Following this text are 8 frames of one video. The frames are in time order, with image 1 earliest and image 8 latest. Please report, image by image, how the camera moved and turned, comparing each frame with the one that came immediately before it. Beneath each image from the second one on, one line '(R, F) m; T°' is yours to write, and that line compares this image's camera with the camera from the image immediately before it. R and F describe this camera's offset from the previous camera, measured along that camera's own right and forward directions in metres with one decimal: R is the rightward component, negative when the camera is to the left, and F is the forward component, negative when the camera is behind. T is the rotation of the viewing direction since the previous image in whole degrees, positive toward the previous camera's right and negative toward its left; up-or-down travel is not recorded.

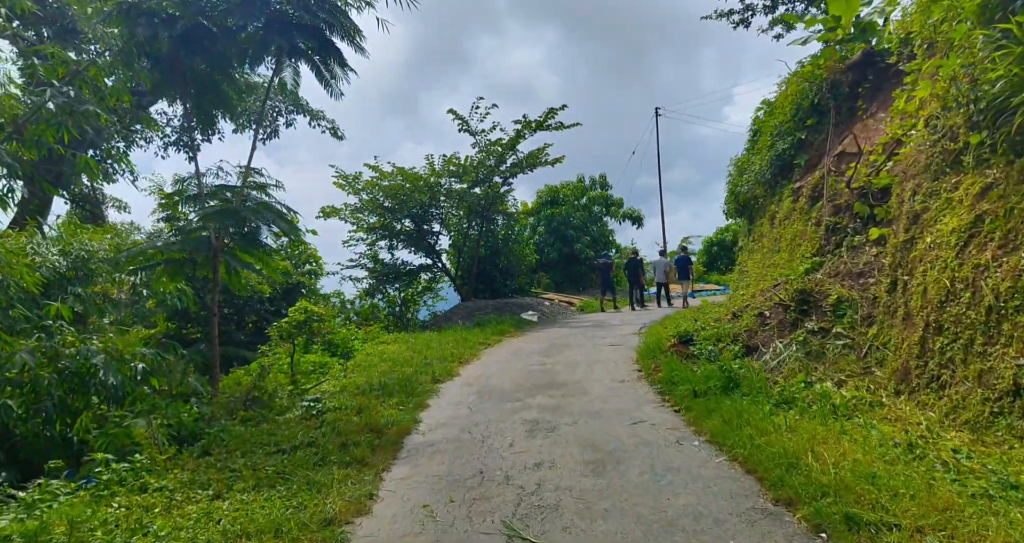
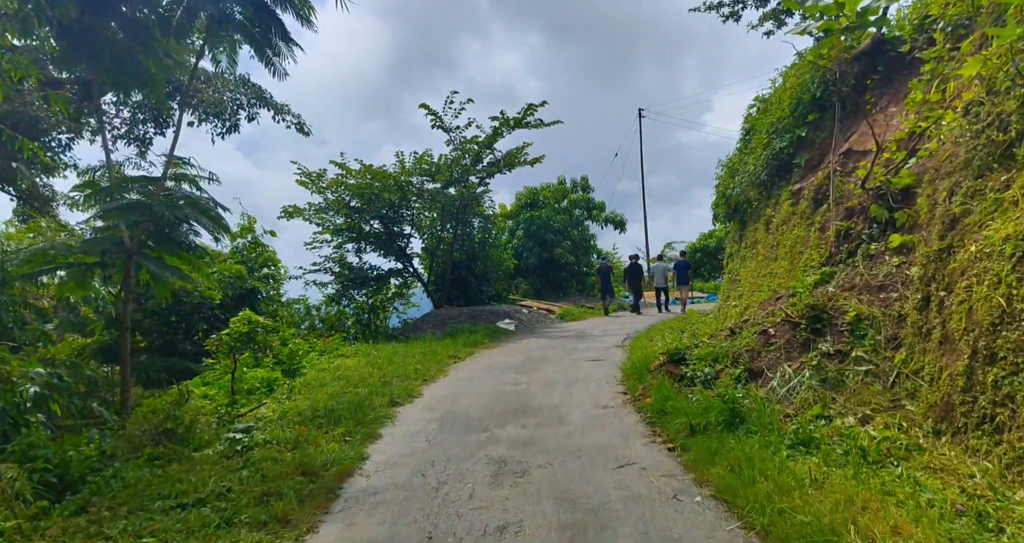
(+0.1, +0.9) m; +2°
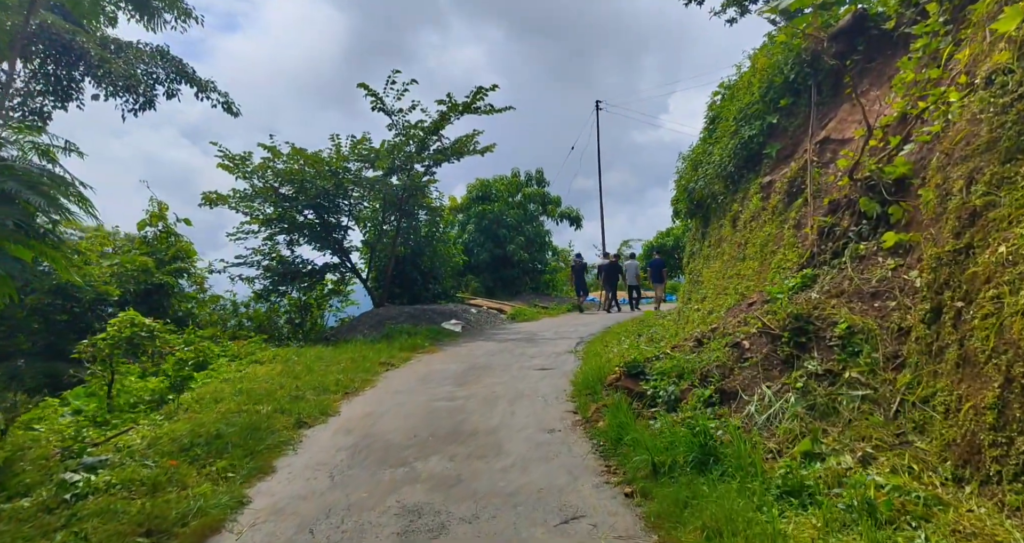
(+0.2, +0.9) m; +4°
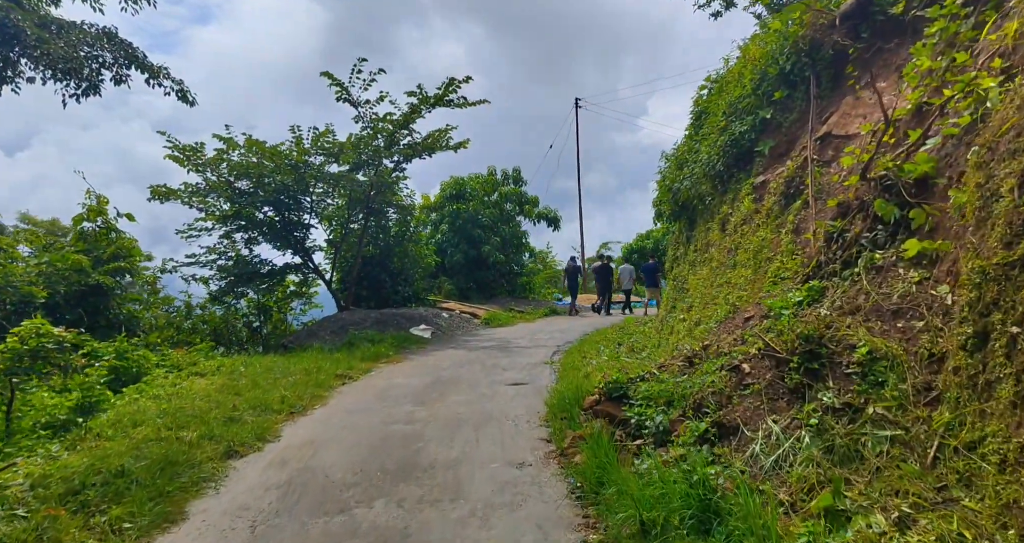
(+0.1, +0.7) m; +2°
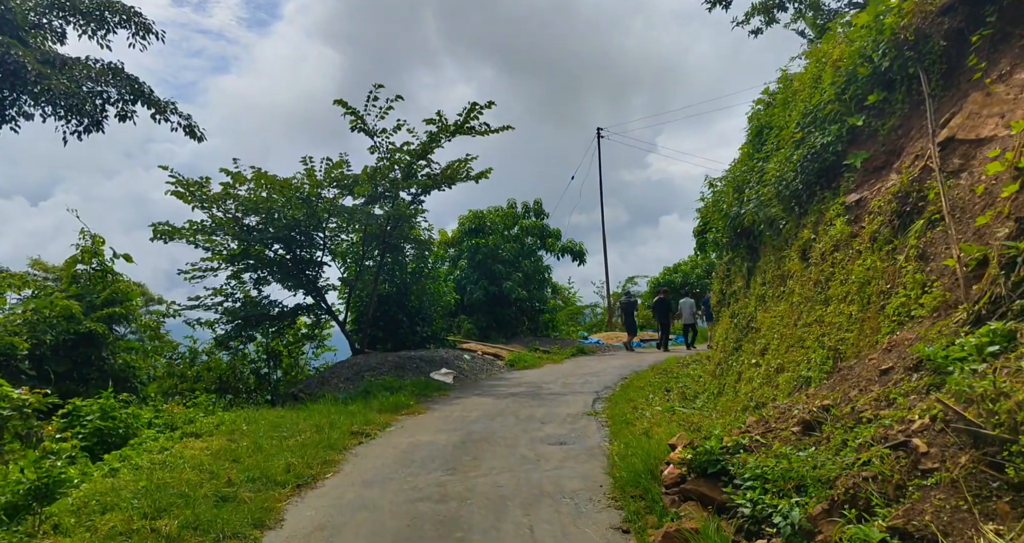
(-0.3, +1.0) m; -1°
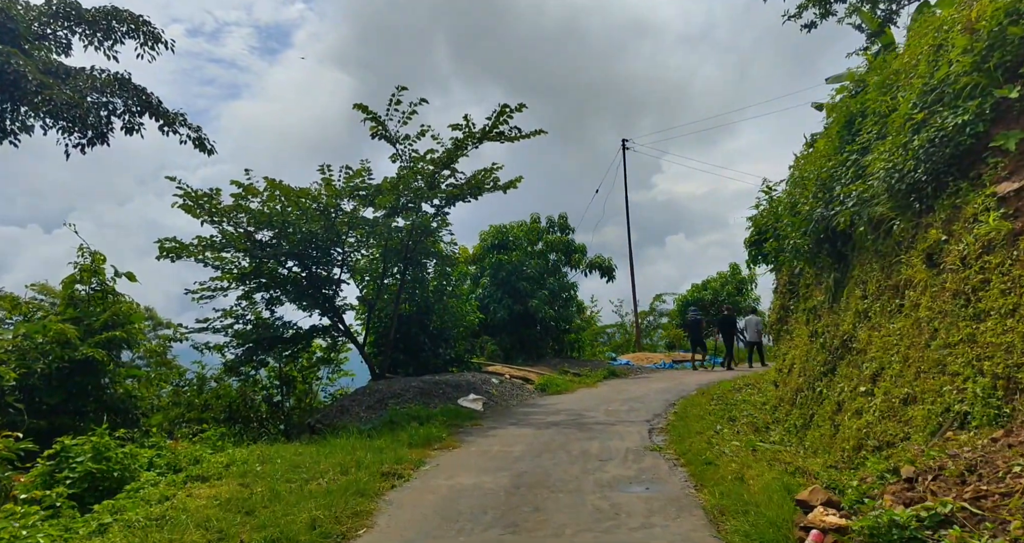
(-0.5, +1.0) m; -1°
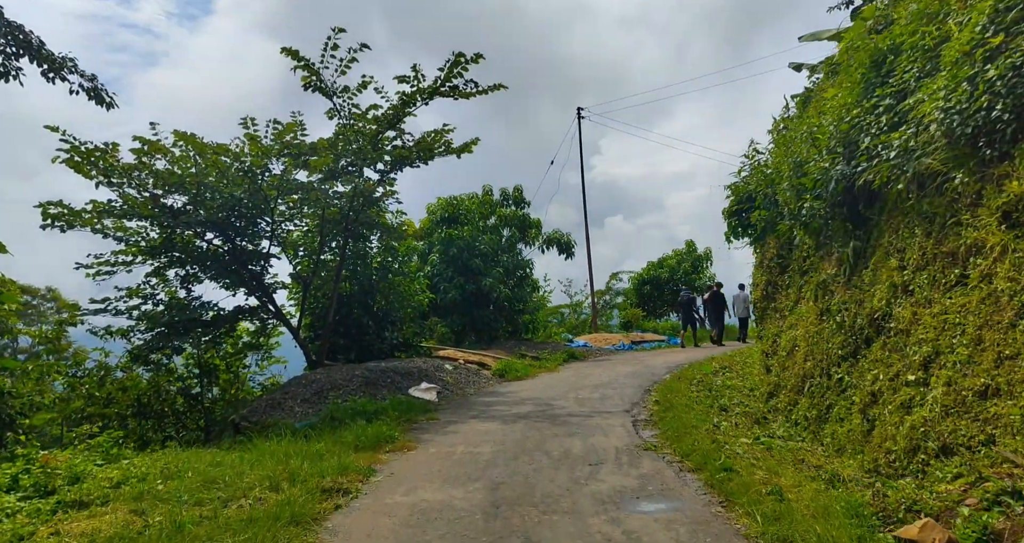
(-0.3, +1.3) m; +5°
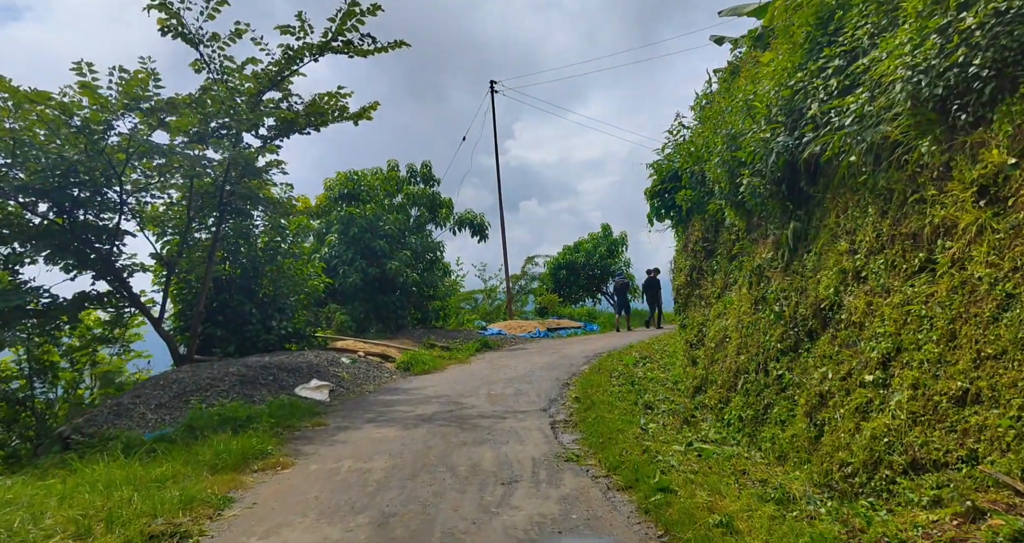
(+0.1, +1.0) m; +7°
